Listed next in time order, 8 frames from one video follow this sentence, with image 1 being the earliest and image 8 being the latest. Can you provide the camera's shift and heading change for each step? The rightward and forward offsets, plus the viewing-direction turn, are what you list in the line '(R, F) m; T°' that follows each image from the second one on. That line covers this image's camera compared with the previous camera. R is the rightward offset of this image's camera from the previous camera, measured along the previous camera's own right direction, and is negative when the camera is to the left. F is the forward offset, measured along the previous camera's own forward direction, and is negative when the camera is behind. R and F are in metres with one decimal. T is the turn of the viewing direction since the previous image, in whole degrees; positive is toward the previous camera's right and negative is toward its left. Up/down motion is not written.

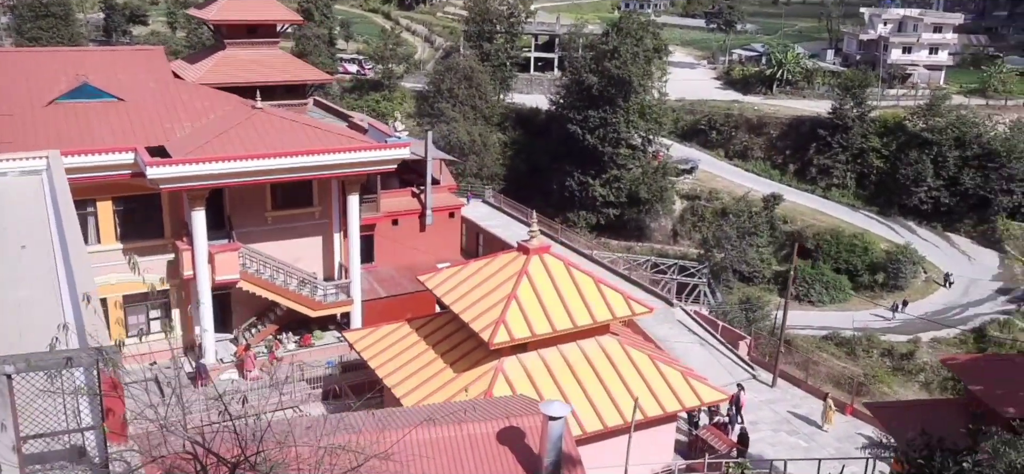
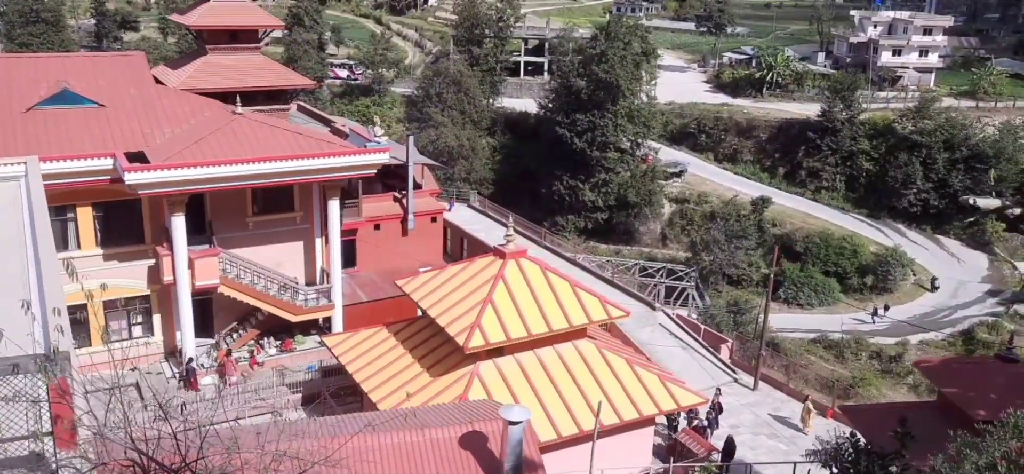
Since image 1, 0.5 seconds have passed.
(+0.3, 0.0) m; 0°
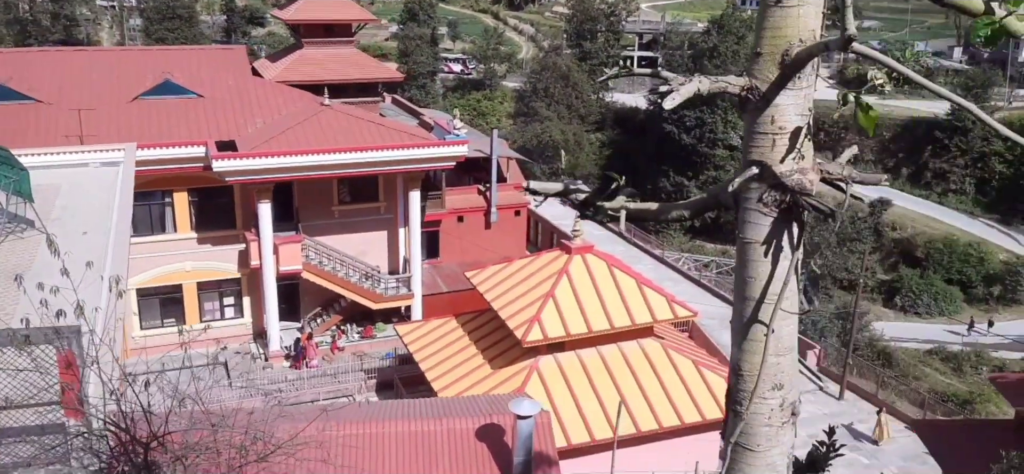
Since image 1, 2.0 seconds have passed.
(+0.8, +0.2) m; -8°
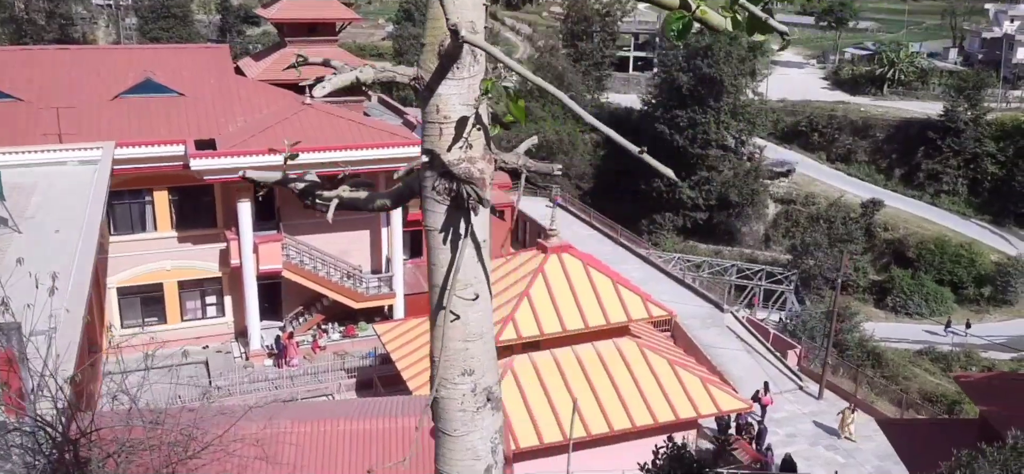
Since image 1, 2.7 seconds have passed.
(+0.4, 0.0) m; 0°
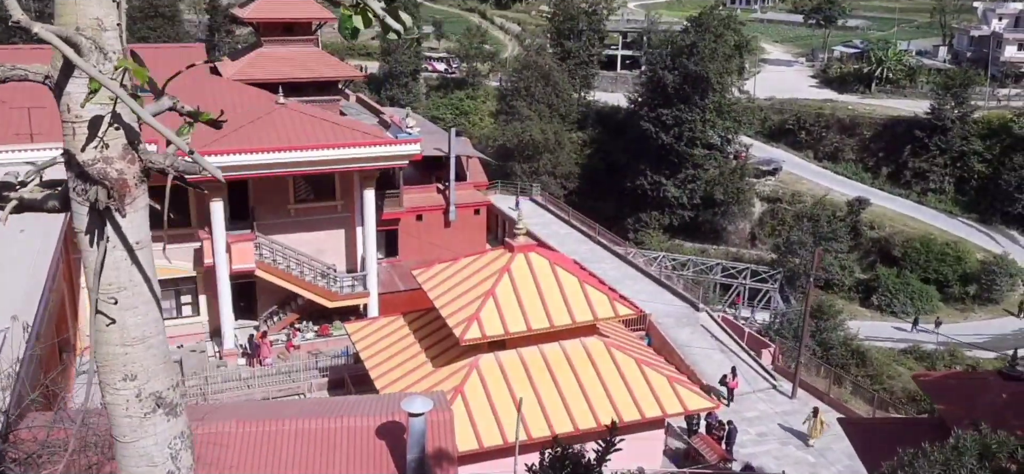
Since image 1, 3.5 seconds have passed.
(+0.4, 0.0) m; 0°
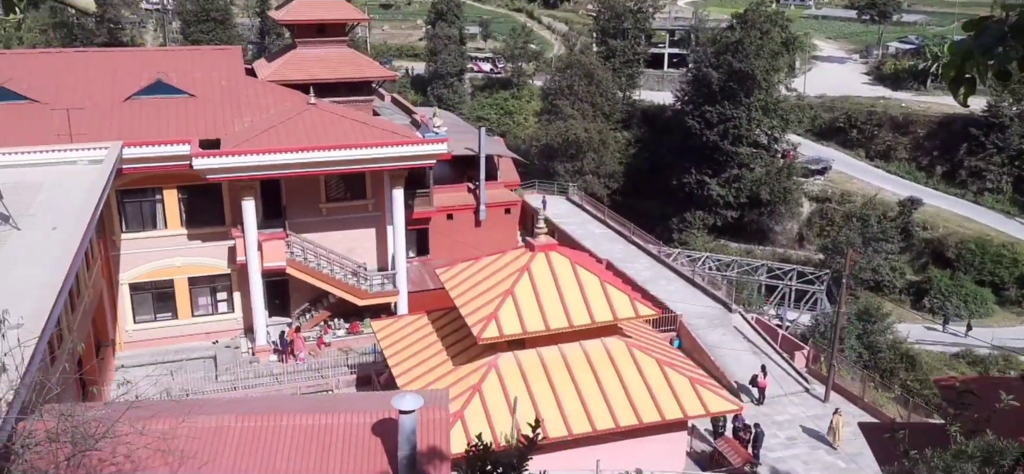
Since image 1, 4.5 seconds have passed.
(+0.5, +0.1) m; -3°
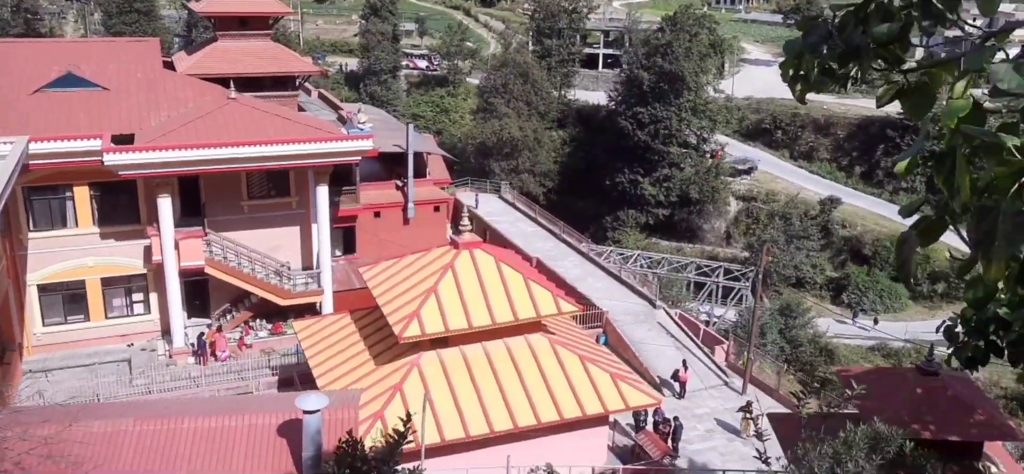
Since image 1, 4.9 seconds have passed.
(+0.2, 0.0) m; +4°
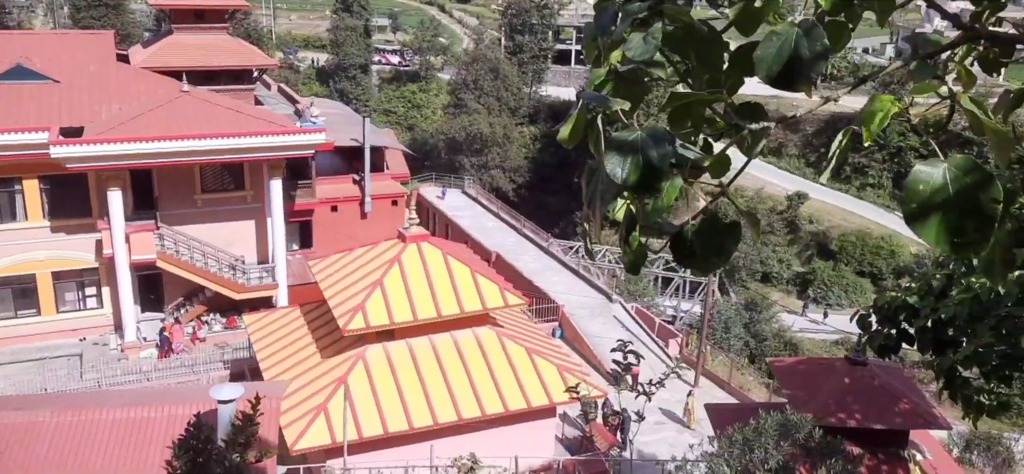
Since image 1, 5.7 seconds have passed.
(+0.5, -0.1) m; +1°
